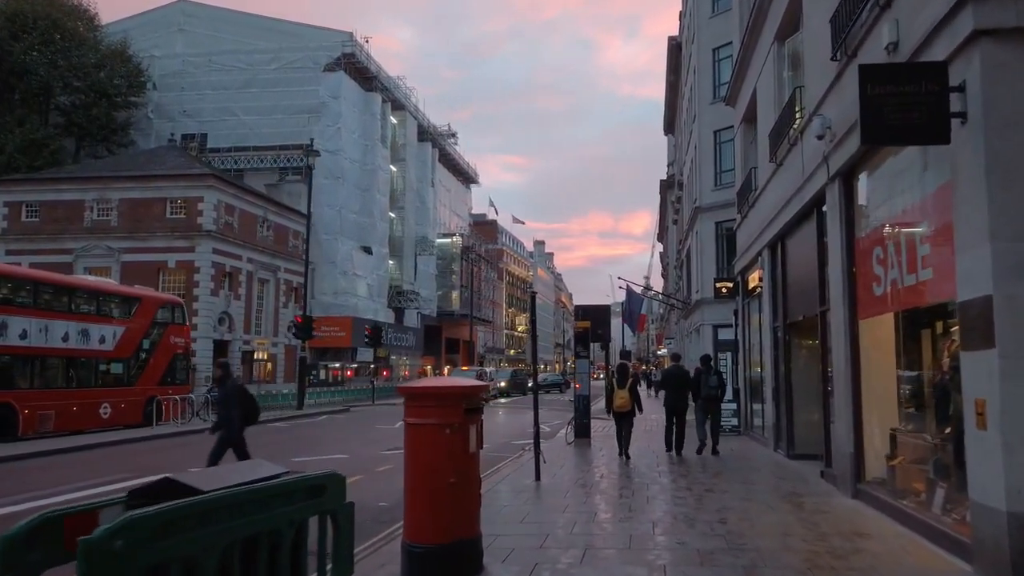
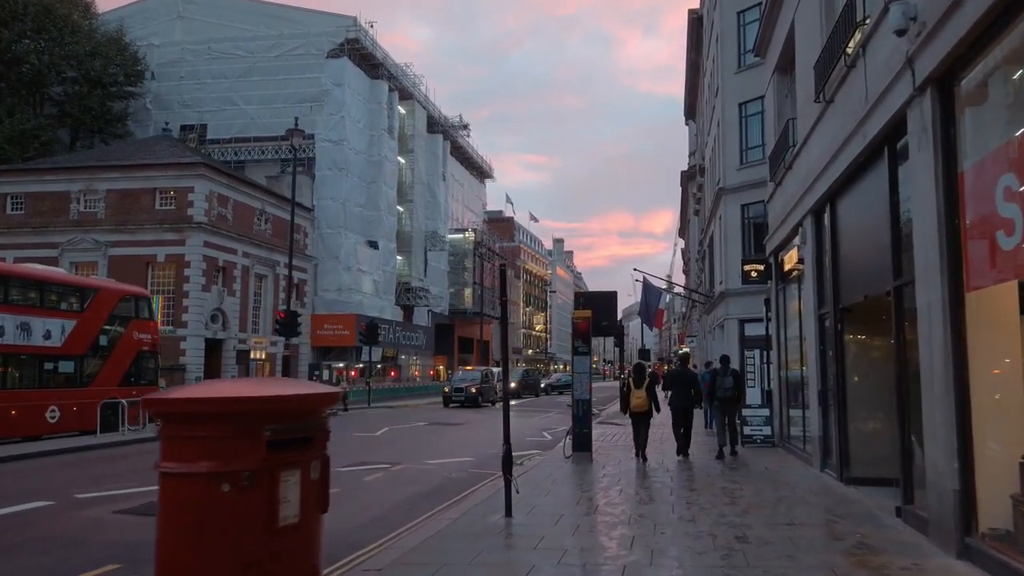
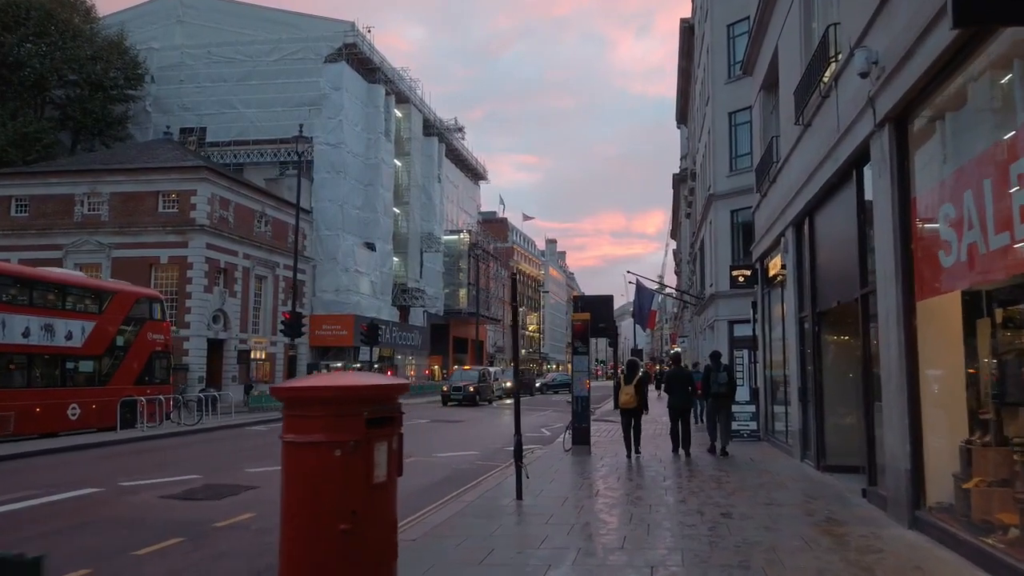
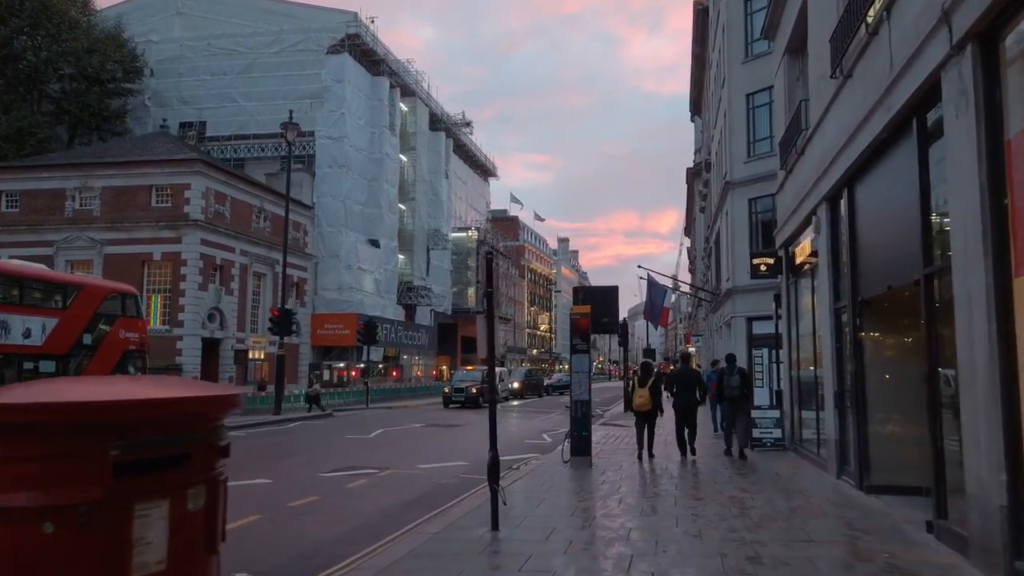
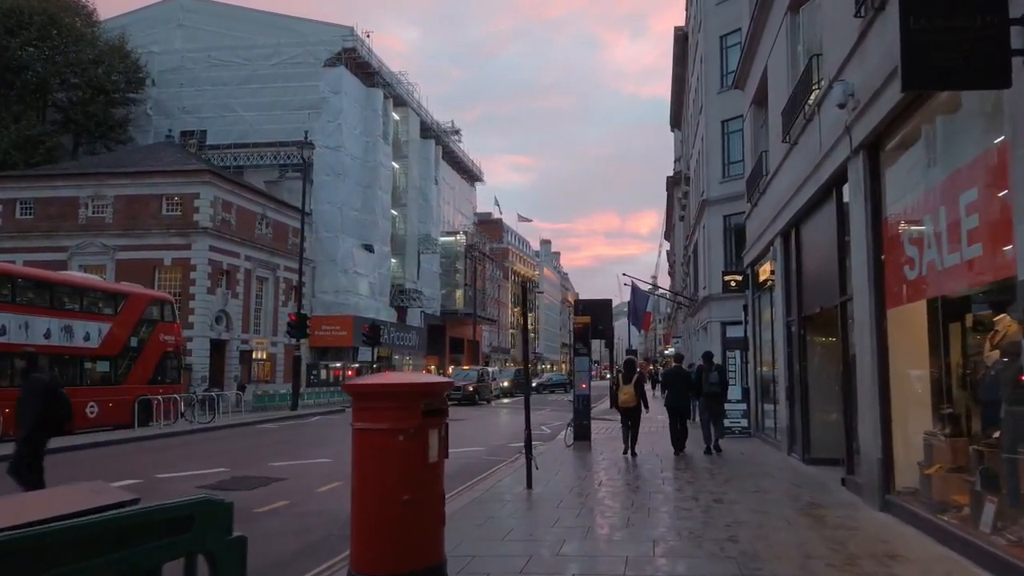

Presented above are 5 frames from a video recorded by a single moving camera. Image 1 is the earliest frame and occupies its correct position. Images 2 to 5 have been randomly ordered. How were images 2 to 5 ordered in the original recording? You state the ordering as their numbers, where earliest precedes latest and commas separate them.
5, 3, 2, 4
